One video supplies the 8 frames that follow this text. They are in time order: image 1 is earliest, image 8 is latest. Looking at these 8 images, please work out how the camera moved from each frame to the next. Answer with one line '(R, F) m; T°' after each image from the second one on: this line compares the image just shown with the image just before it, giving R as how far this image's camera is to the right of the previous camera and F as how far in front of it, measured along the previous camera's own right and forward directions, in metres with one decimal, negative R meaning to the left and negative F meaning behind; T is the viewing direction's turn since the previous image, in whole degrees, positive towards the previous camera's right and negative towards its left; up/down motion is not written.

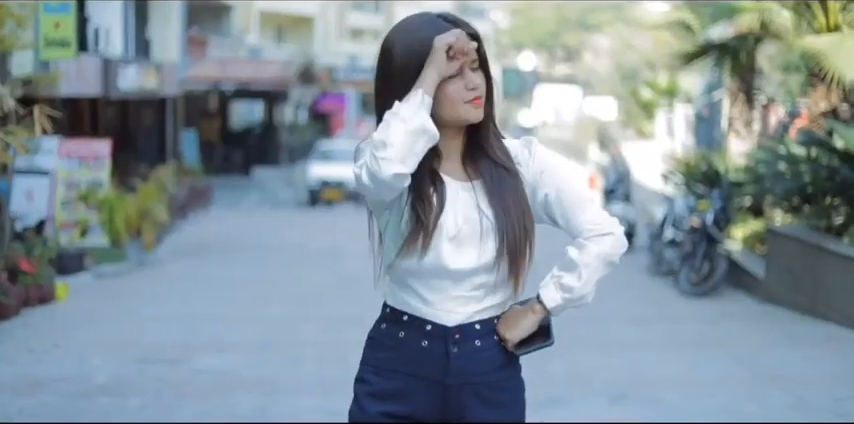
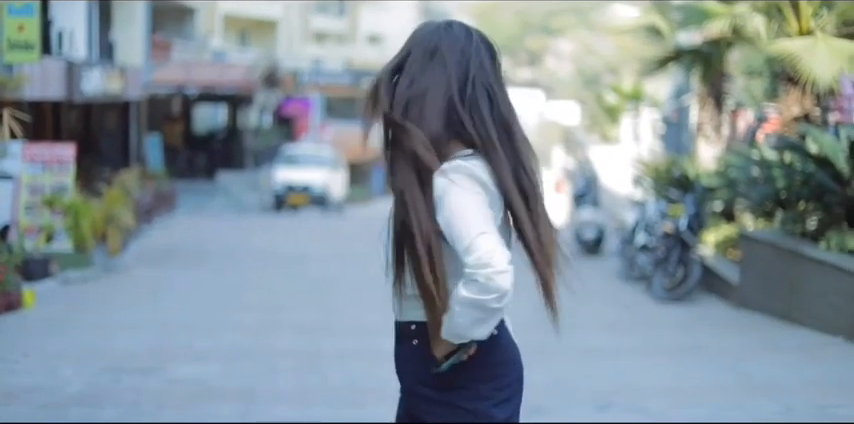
(-0.1, +0.1) m; +2°
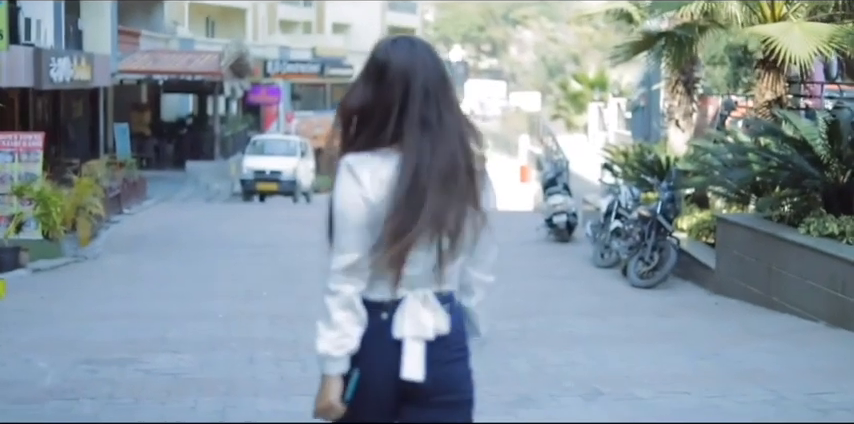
(-0.1, +0.1) m; +1°
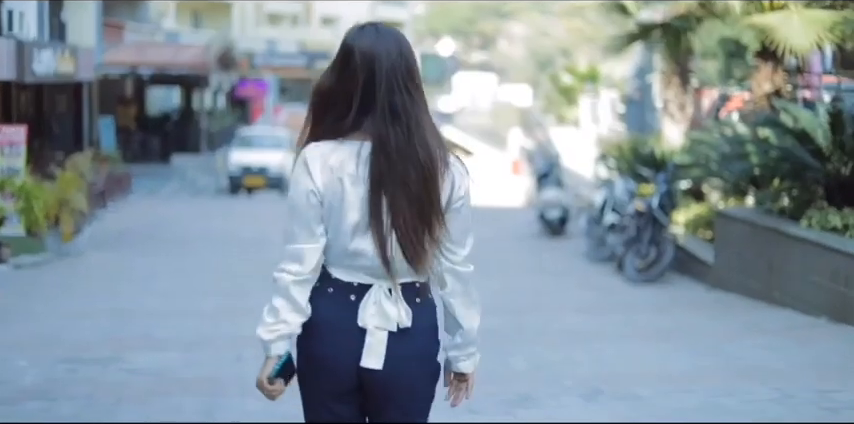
(0.0, +0.3) m; +1°
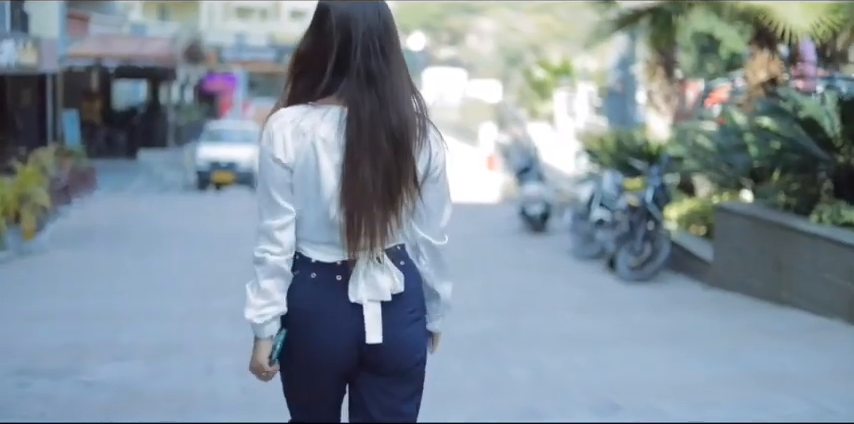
(-0.1, +0.6) m; +1°
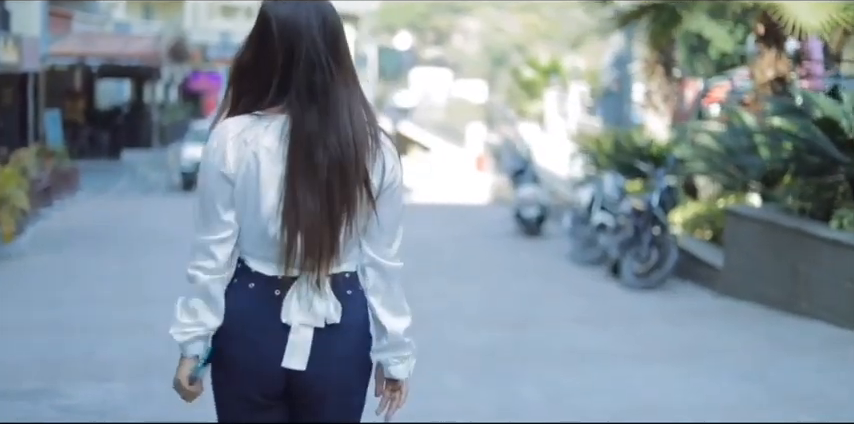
(-0.1, +0.4) m; +1°
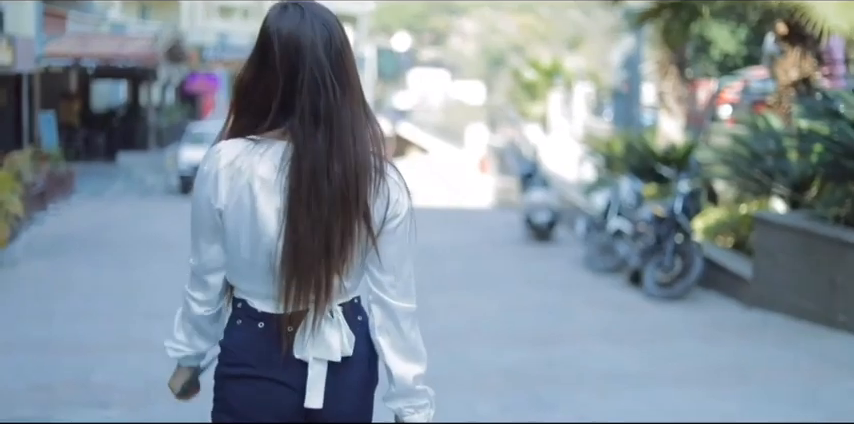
(-0.1, +0.4) m; 0°
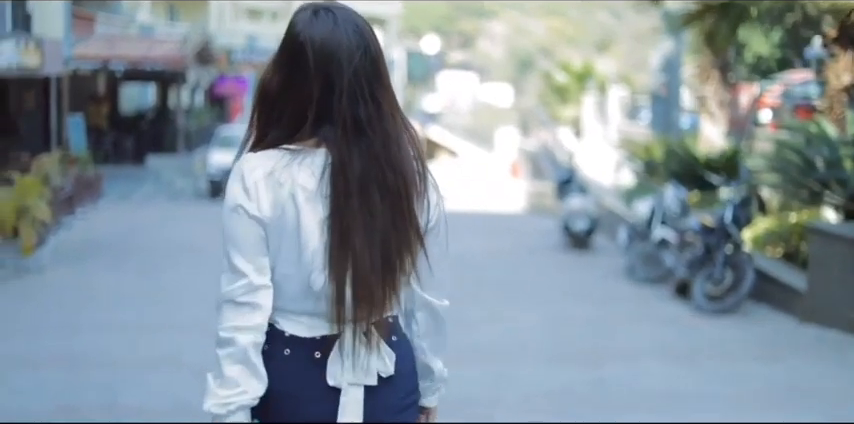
(-0.1, +0.3) m; -1°
